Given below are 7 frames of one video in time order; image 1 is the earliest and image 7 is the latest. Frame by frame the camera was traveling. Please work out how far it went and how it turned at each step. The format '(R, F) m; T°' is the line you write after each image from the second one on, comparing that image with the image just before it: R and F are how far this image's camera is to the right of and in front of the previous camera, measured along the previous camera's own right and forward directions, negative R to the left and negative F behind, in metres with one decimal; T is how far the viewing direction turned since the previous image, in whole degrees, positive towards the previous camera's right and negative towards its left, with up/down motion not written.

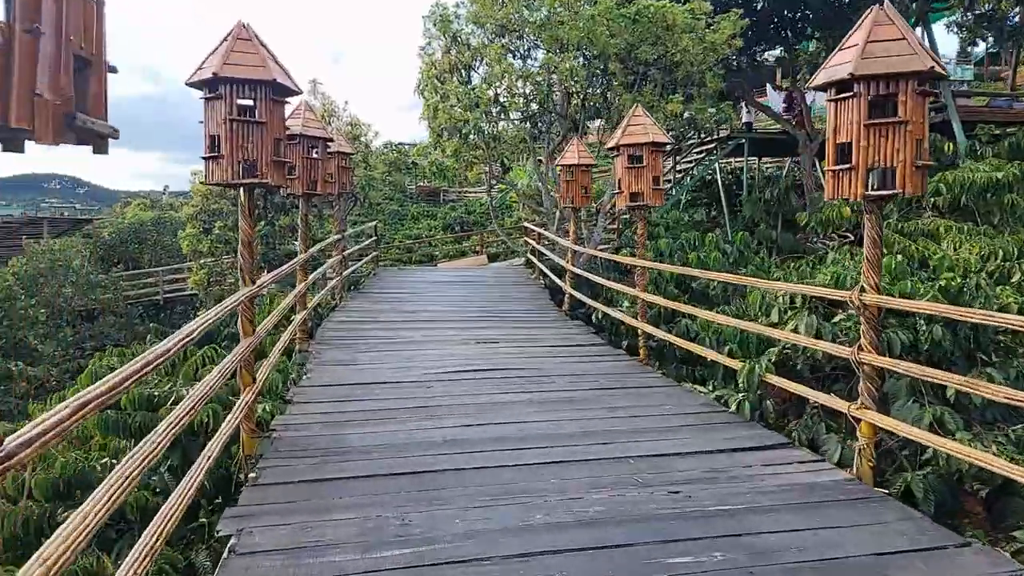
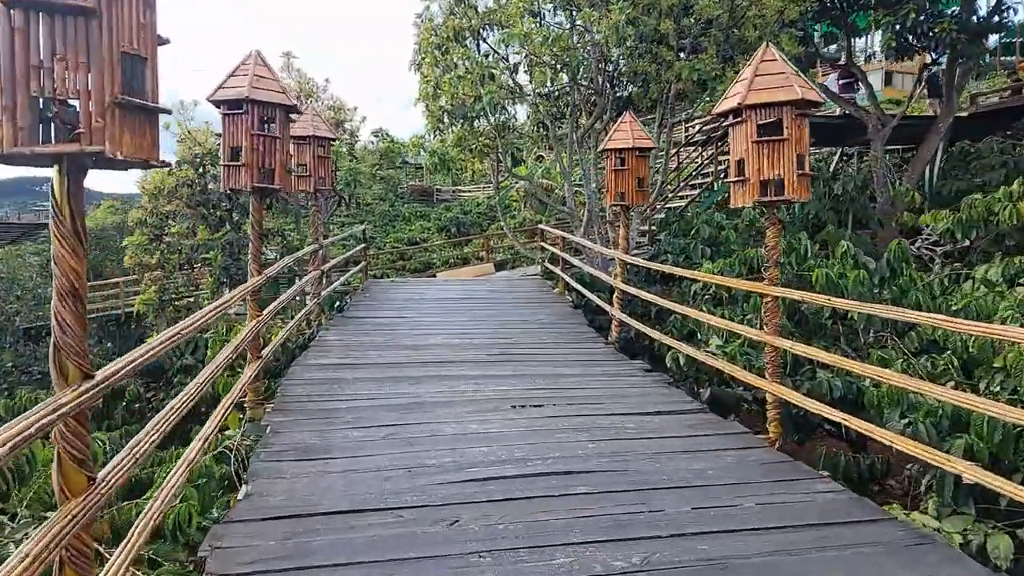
(-0.3, +1.7) m; +1°
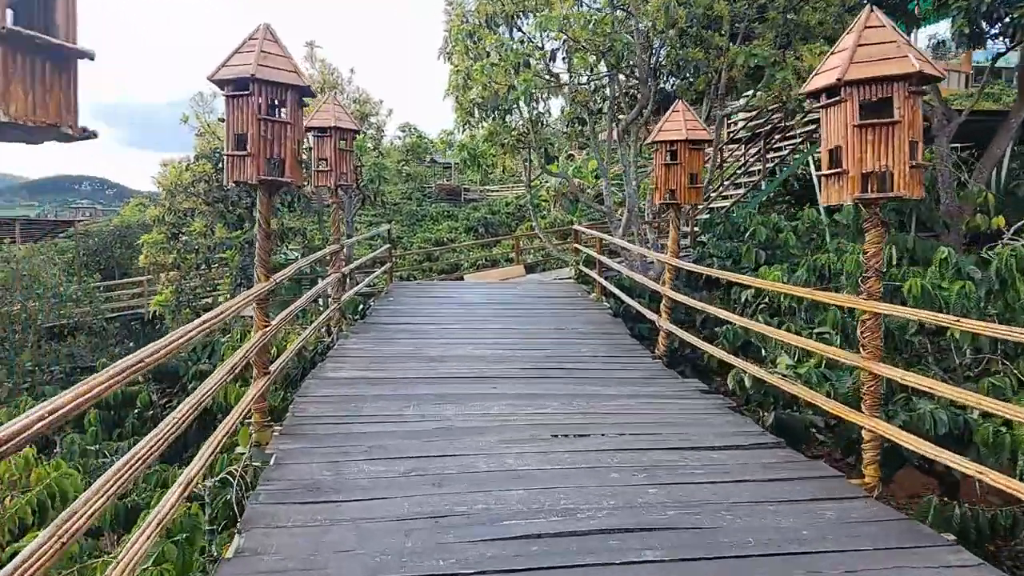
(-0.1, +0.5) m; -2°
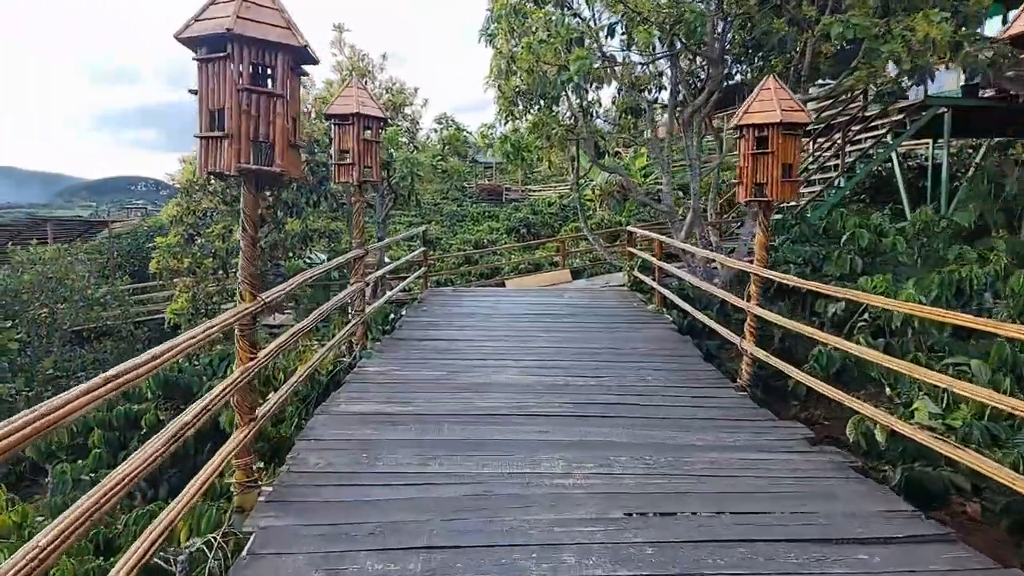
(-0.1, +0.8) m; -3°
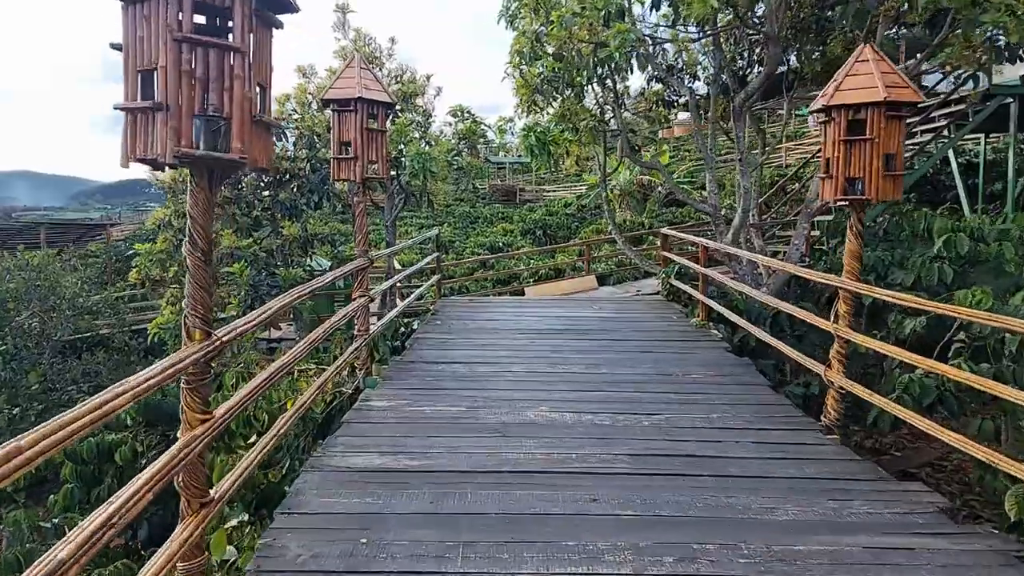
(-0.1, +0.7) m; -1°
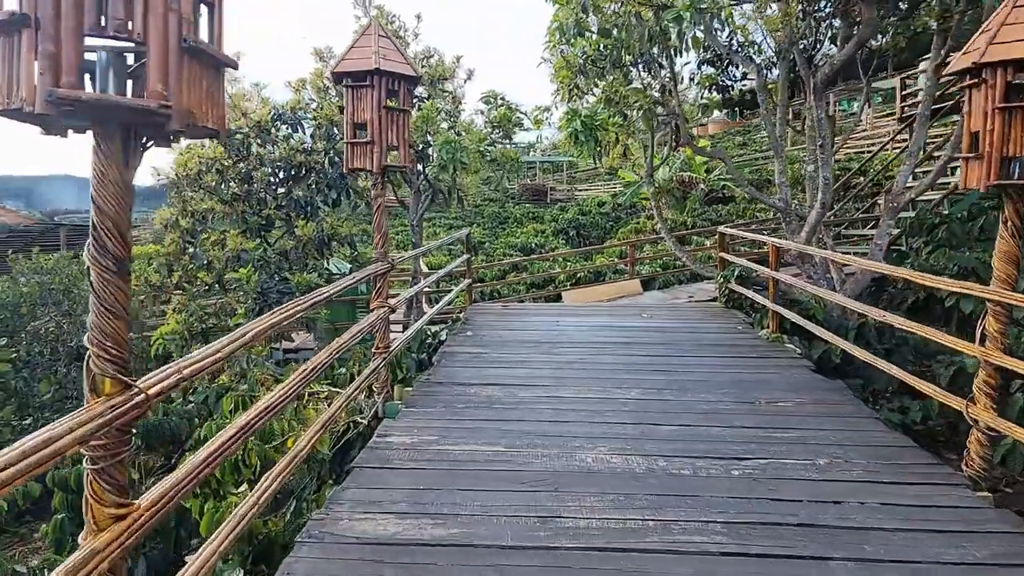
(-0.1, +0.7) m; -2°
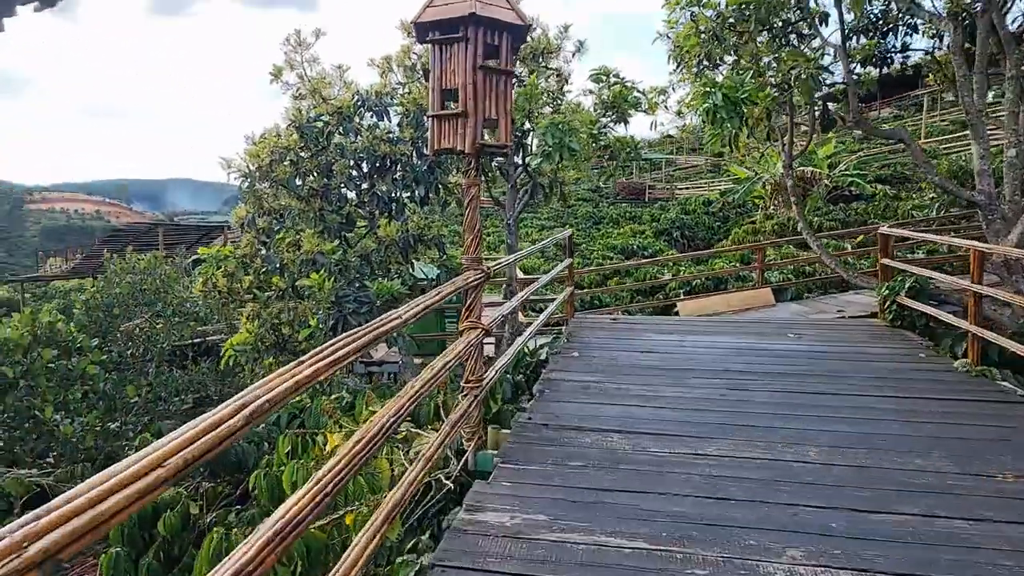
(-0.2, +0.8) m; -7°
